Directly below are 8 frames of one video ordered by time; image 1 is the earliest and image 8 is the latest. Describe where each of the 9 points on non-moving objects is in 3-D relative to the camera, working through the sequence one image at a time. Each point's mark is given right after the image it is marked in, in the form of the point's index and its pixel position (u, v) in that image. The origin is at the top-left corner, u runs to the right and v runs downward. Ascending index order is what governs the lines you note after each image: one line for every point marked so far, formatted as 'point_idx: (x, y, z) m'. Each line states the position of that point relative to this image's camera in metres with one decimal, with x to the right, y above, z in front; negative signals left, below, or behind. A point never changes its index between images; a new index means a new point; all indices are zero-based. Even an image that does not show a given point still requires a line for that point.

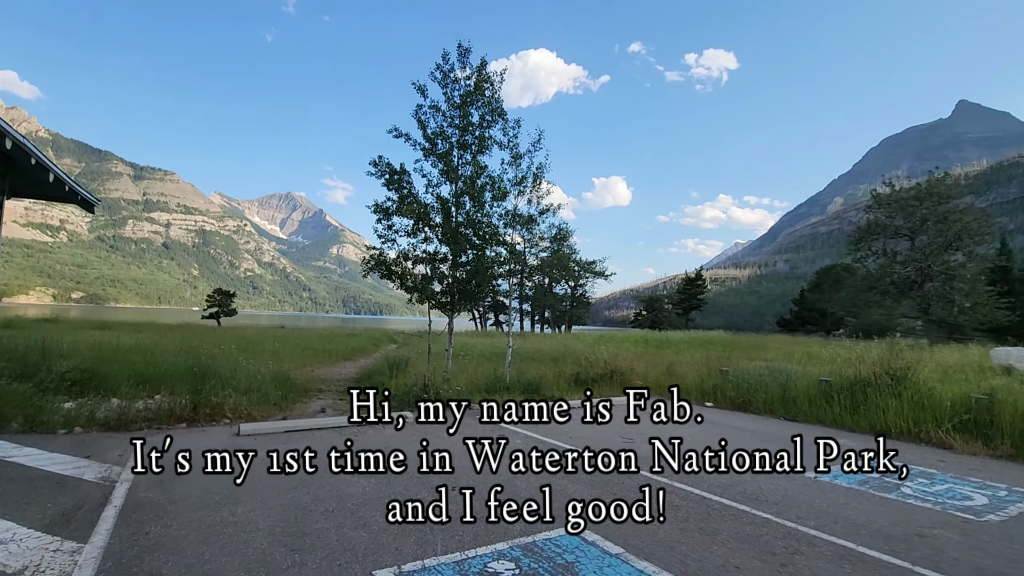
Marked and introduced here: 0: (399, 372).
0: (-2.8, -2.2, +13.2) m
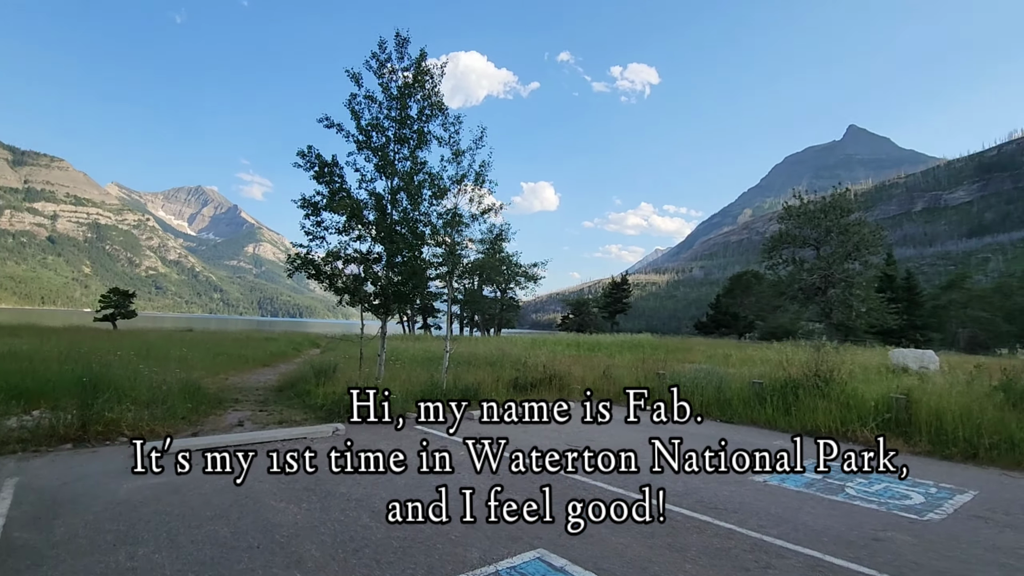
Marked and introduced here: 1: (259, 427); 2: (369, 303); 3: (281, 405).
0: (-4.3, -2.2, +12.3) m
1: (-4.3, -2.3, +8.8) m
2: (-3.3, -0.3, +11.8) m
3: (-4.8, -2.4, +10.9) m
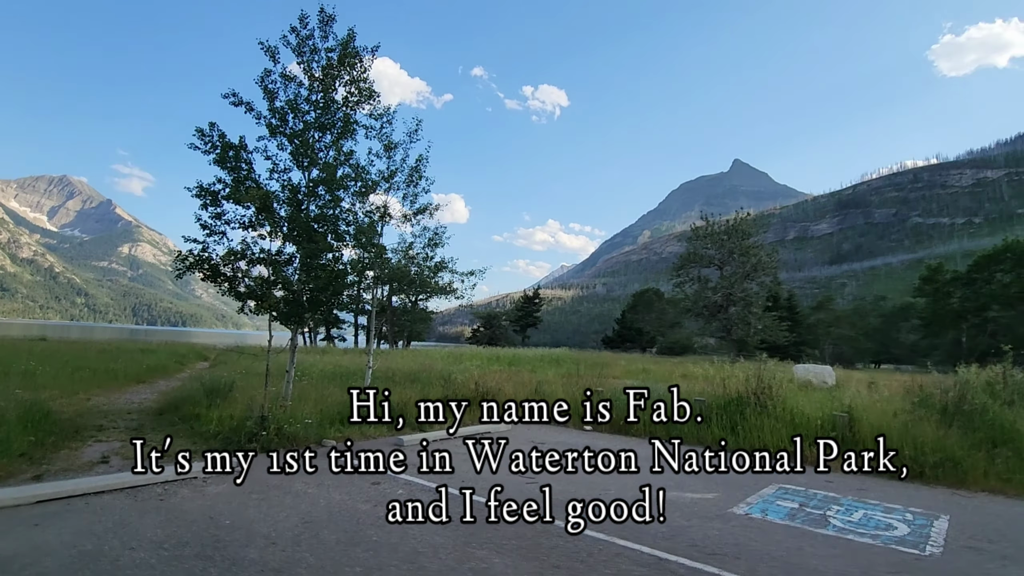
0: (-5.8, -2.3, +10.4) m
1: (-5.1, -2.4, +7.0) m
2: (-4.6, -0.4, +10.1) m
3: (-6.0, -2.5, +9.0) m
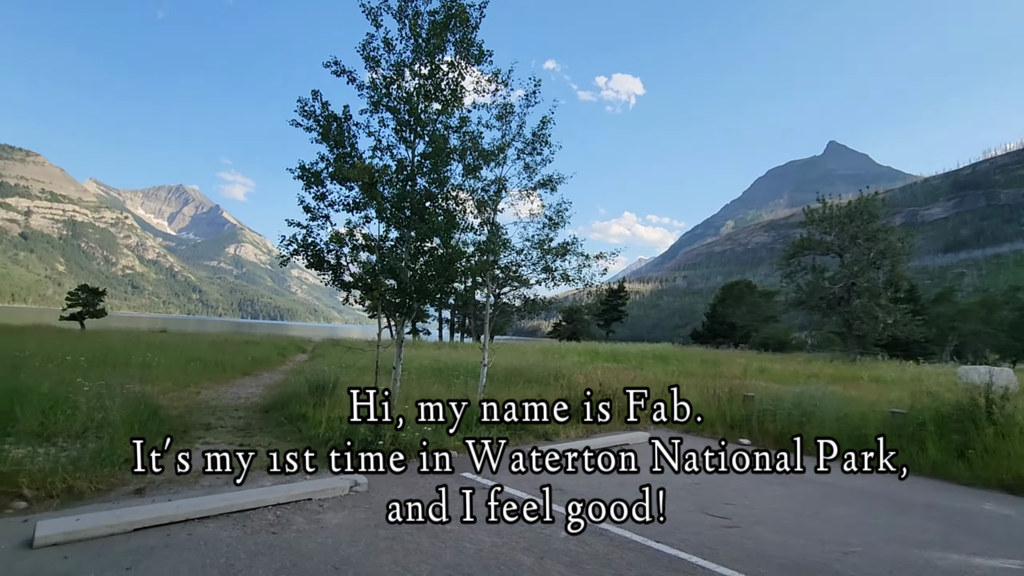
0: (-3.3, -2.1, +9.5) m
1: (-3.2, -2.2, +6.0) m
2: (-2.2, -0.2, +9.0) m
3: (-3.8, -2.3, +8.2) m
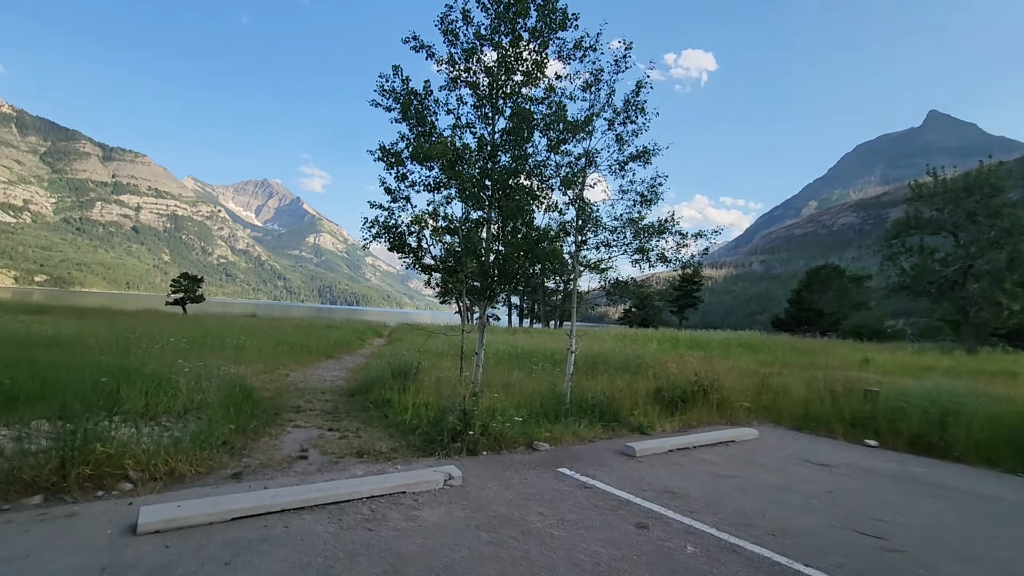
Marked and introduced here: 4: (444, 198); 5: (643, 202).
0: (-1.8, -1.8, +9.3) m
1: (-2.1, -2.0, +5.9) m
2: (-0.8, +0.1, +8.7) m
3: (-2.4, -2.0, +8.1) m
4: (-1.2, +1.6, +9.1) m
5: (+2.2, +1.5, +9.0) m
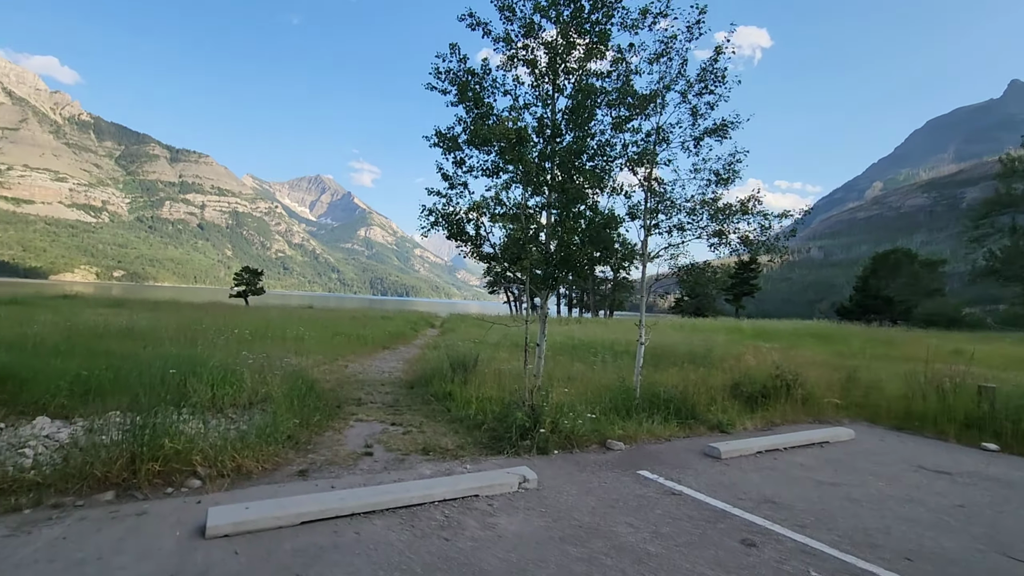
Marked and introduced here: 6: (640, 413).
0: (-0.7, -1.6, +9.0) m
1: (-1.3, -1.9, +5.6) m
2: (+0.3, +0.3, +8.3) m
3: (-1.4, -1.9, +7.8) m
4: (-0.1, +1.8, +8.7) m
5: (+3.3, +1.7, +8.2) m
6: (+1.9, -1.8, +7.6) m
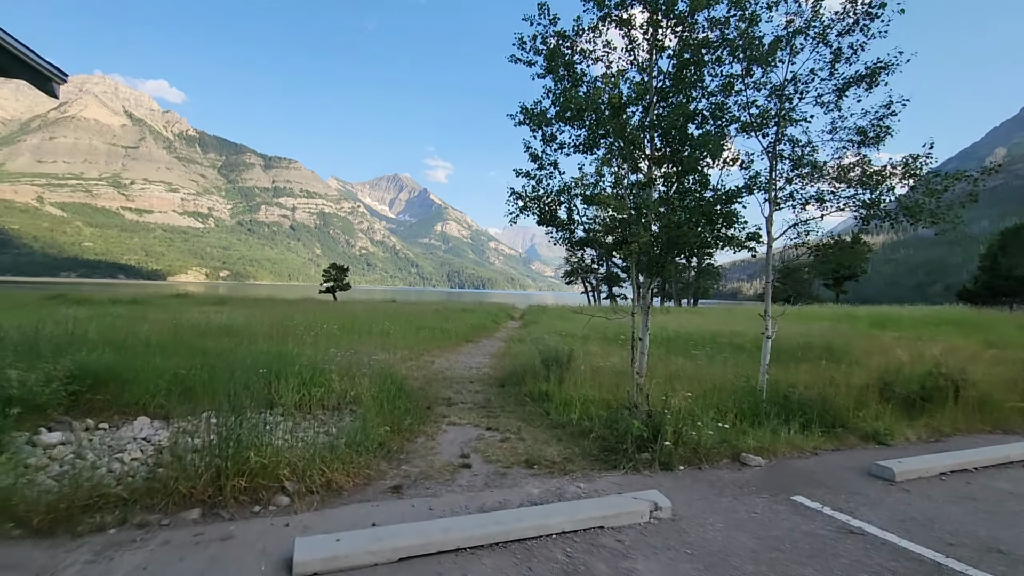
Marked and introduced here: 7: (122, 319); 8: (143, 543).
0: (+0.9, -1.4, +8.2) m
1: (-0.1, -1.8, +4.9) m
2: (+1.7, +0.4, +7.3) m
3: (0.0, -1.7, +7.1) m
4: (+1.3, +1.9, +7.8) m
5: (+4.6, +1.9, +6.8) m
6: (+3.2, -1.6, +6.5) m
7: (-11.8, -0.9, +15.8) m
8: (-2.5, -1.7, +3.5) m
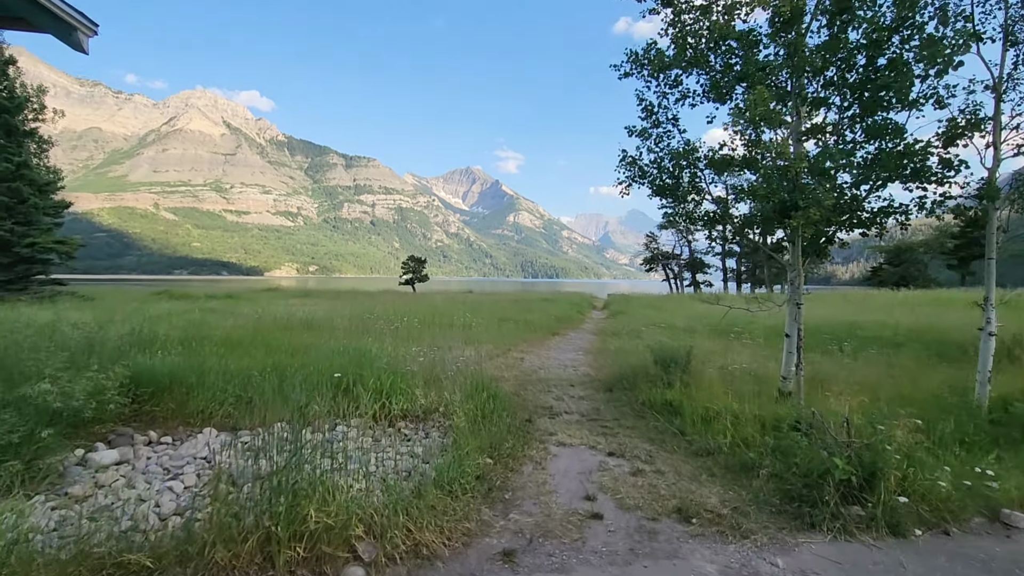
0: (+2.4, -1.2, +6.6) m
1: (+0.9, -1.7, +3.5) m
2: (+3.0, +0.6, +5.6) m
3: (+1.4, -1.6, +5.7) m
4: (+2.6, +2.1, +6.1) m
5: (+5.8, +2.2, +4.7) m
6: (+4.4, -1.4, +4.6) m
7: (-9.1, -0.8, +15.8) m
8: (-1.6, -1.7, +2.4) m
